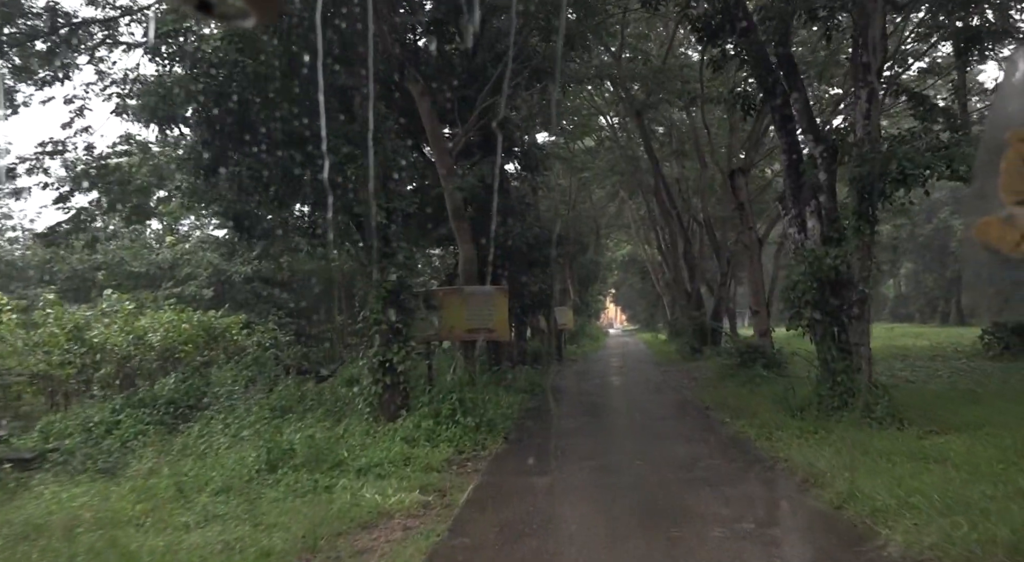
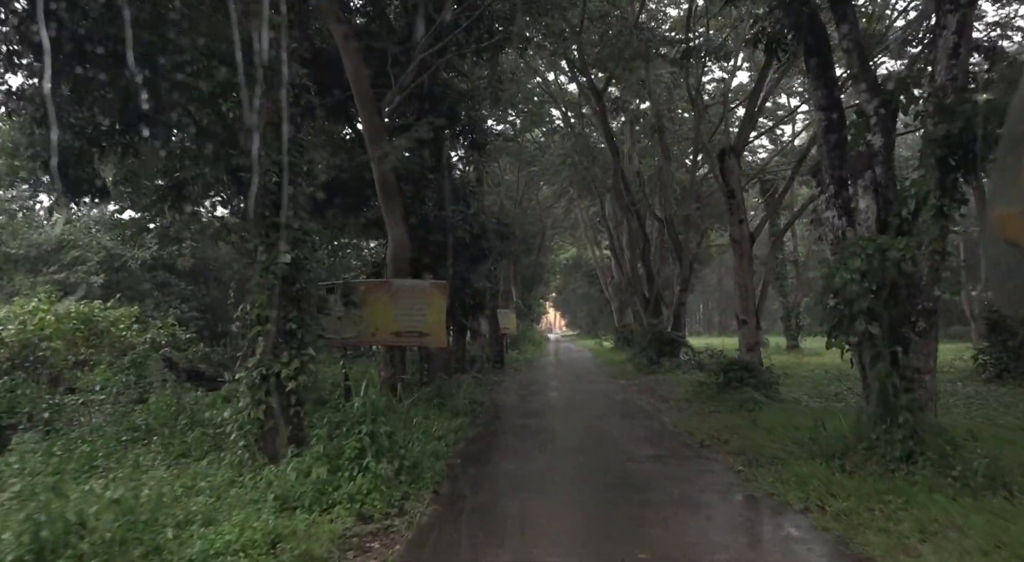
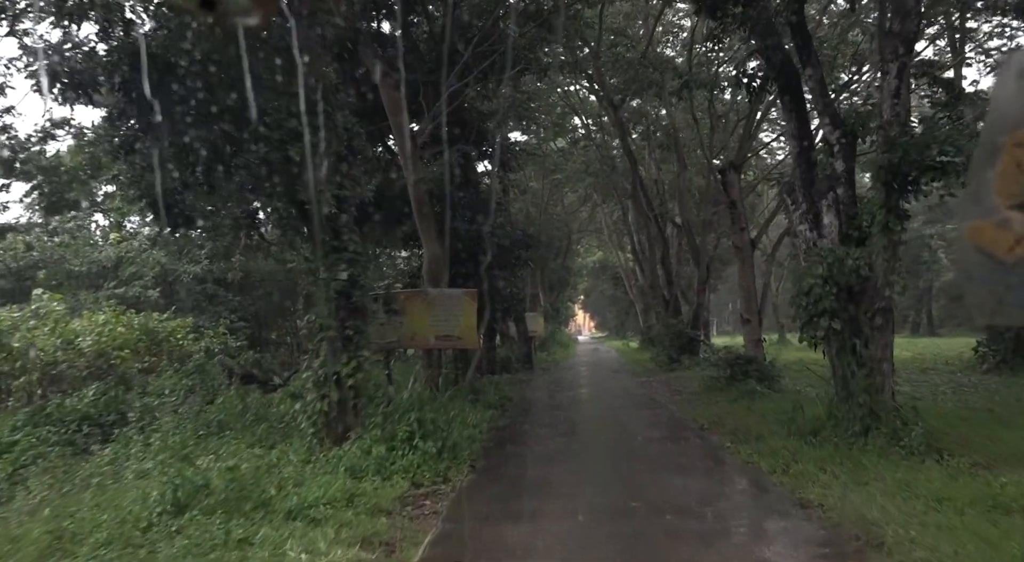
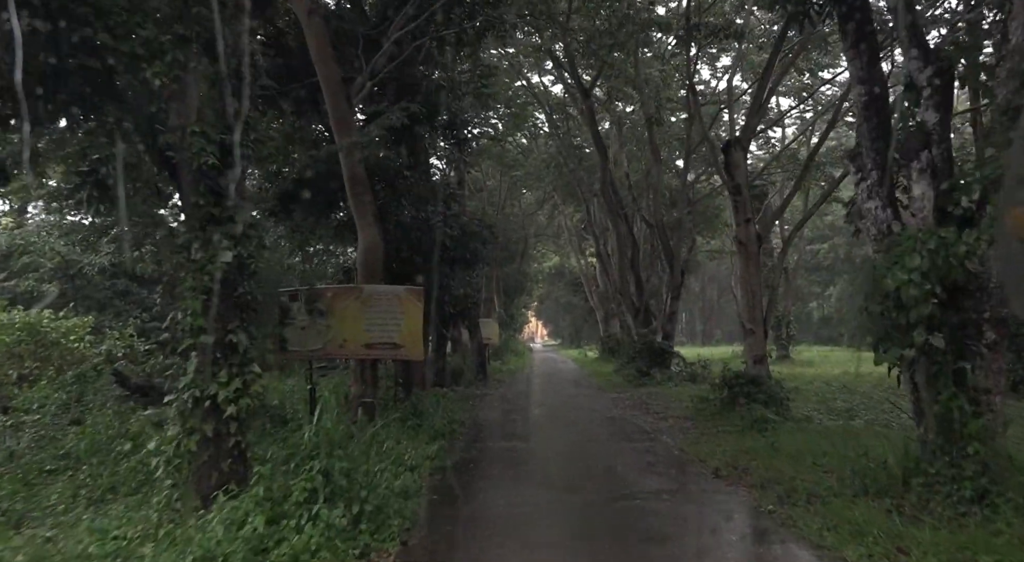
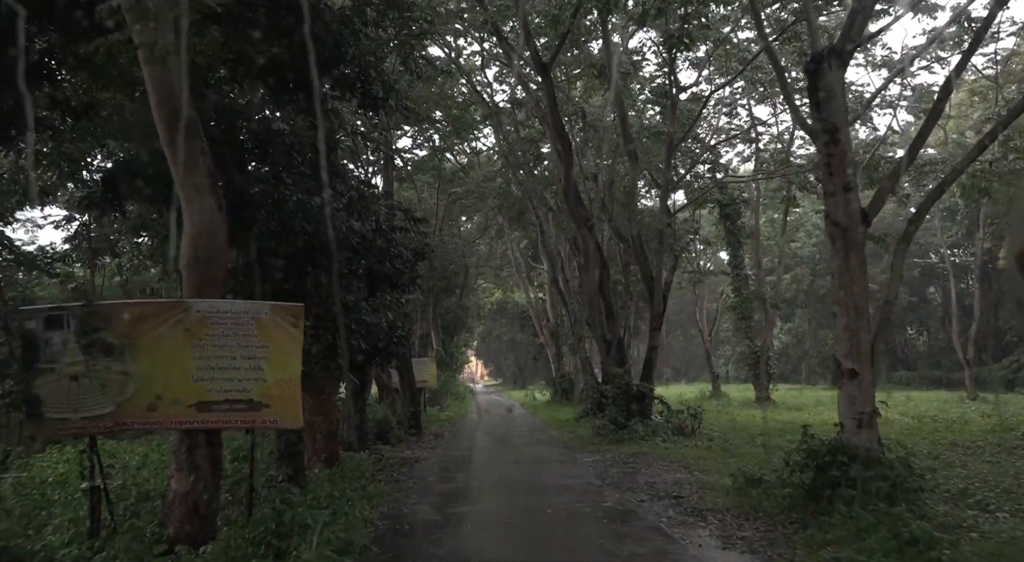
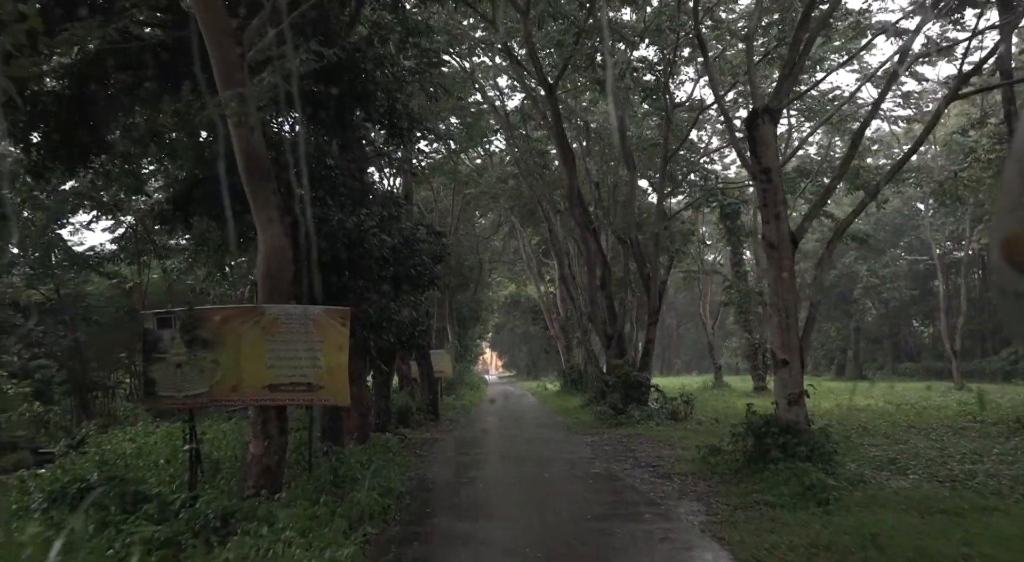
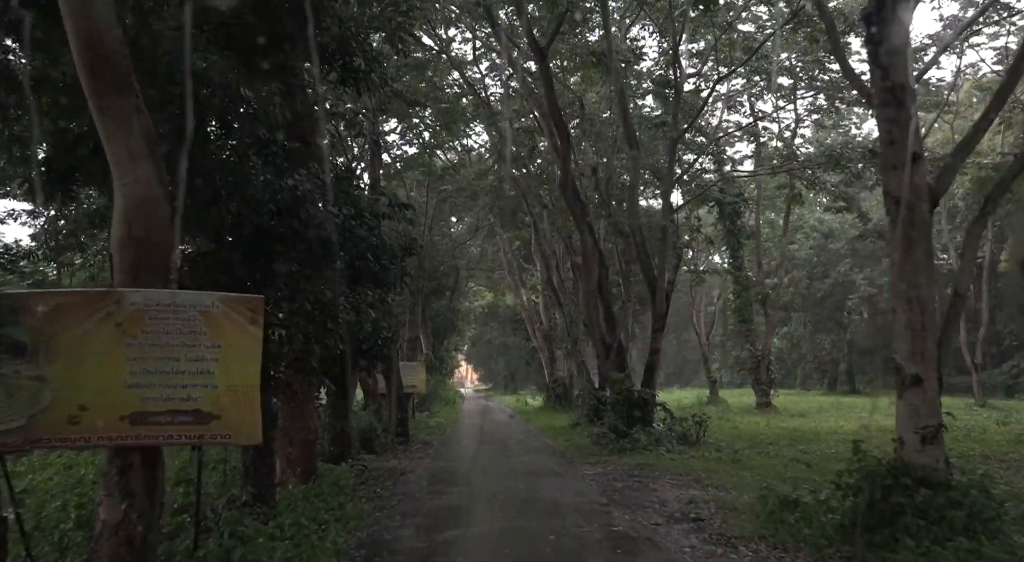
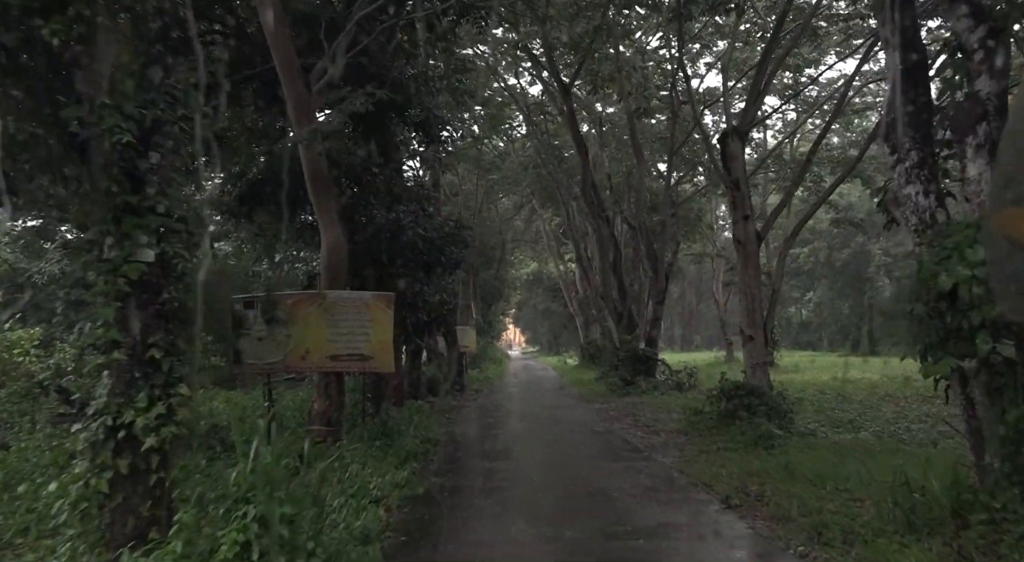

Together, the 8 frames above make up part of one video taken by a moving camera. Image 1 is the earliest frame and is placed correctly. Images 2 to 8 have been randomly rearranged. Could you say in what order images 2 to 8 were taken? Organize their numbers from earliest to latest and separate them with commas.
3, 2, 4, 8, 6, 5, 7
